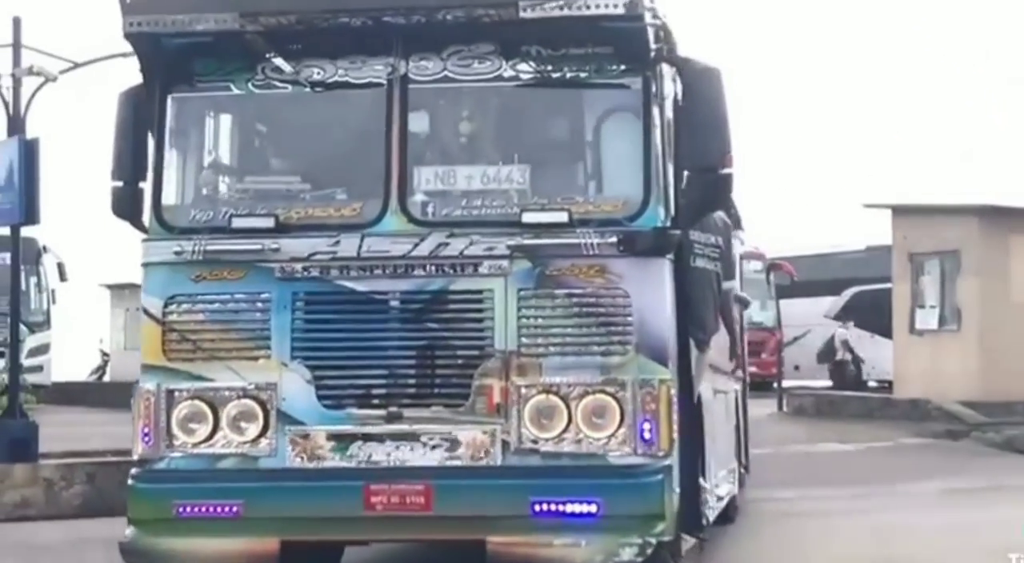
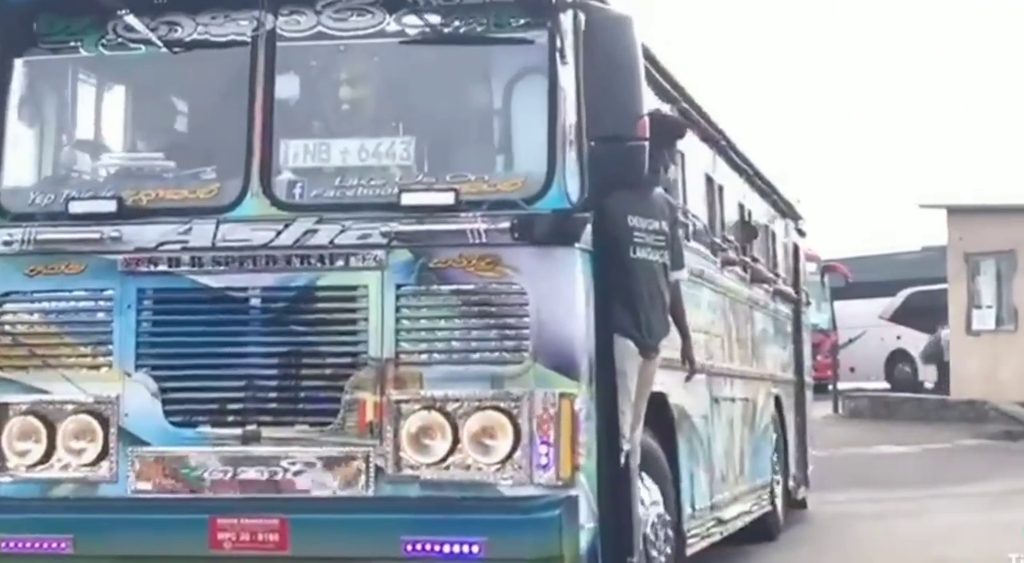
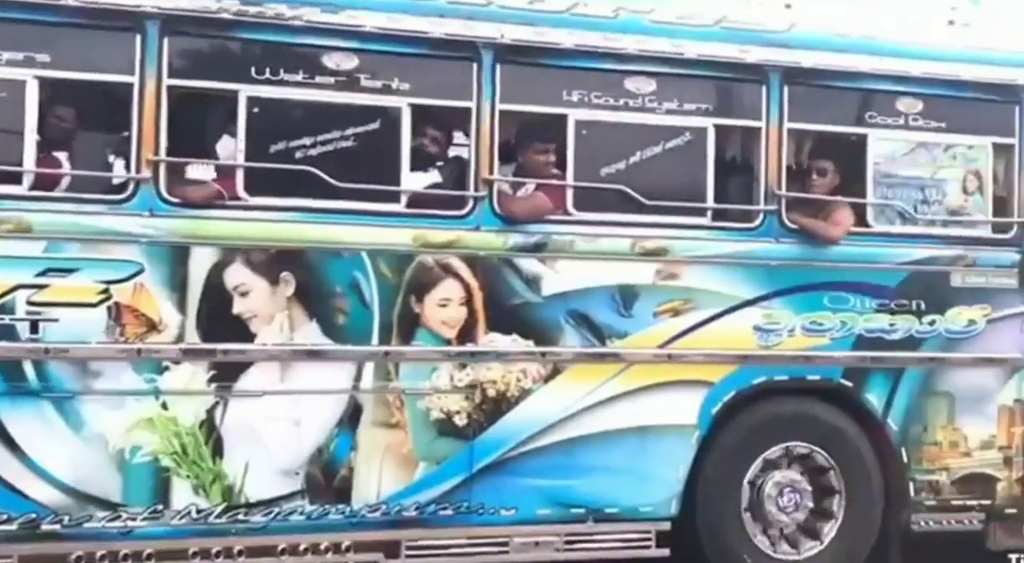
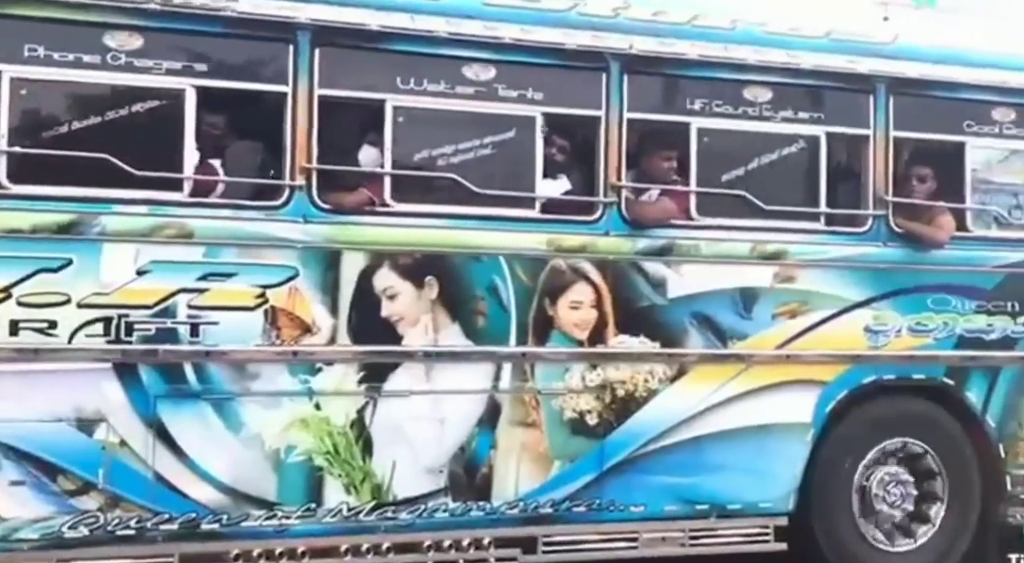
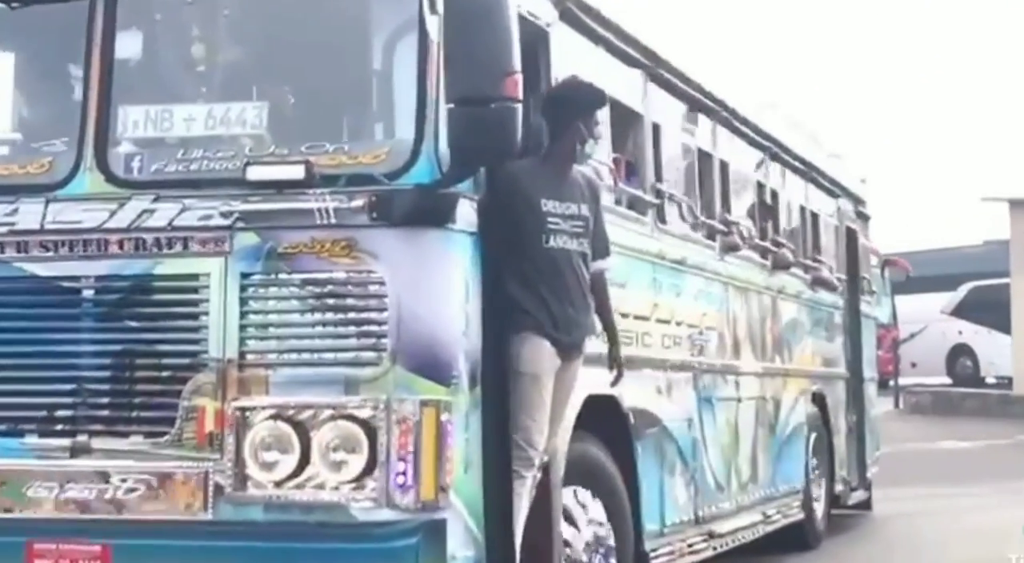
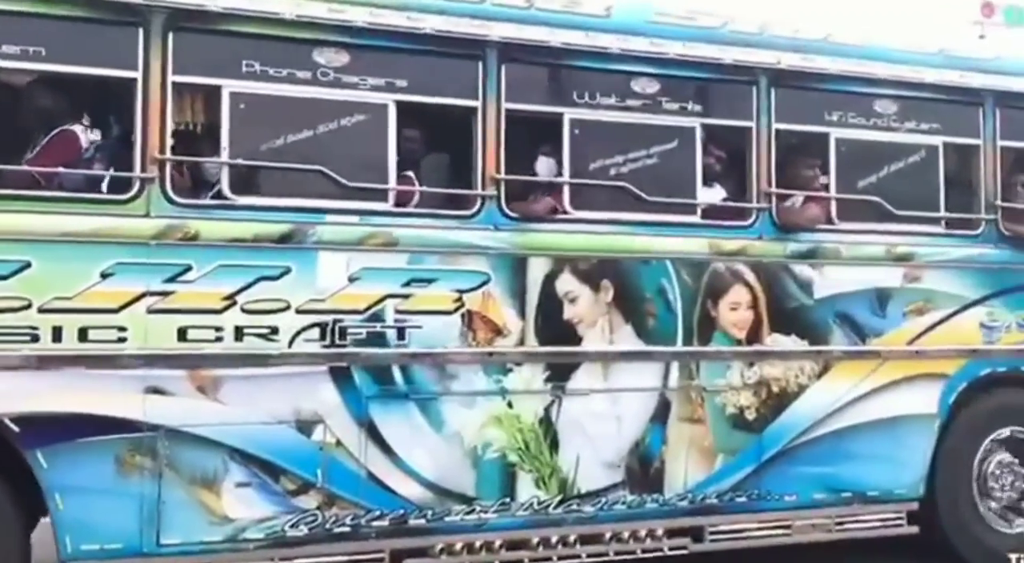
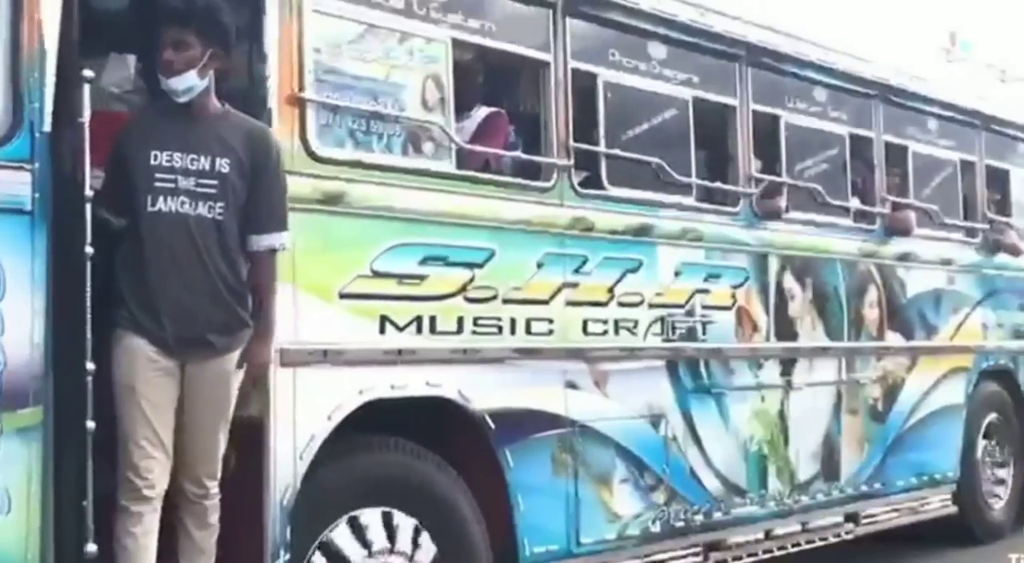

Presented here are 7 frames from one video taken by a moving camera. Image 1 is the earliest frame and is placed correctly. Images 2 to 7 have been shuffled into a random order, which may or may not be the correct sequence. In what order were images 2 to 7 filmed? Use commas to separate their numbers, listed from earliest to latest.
2, 5, 7, 6, 4, 3
